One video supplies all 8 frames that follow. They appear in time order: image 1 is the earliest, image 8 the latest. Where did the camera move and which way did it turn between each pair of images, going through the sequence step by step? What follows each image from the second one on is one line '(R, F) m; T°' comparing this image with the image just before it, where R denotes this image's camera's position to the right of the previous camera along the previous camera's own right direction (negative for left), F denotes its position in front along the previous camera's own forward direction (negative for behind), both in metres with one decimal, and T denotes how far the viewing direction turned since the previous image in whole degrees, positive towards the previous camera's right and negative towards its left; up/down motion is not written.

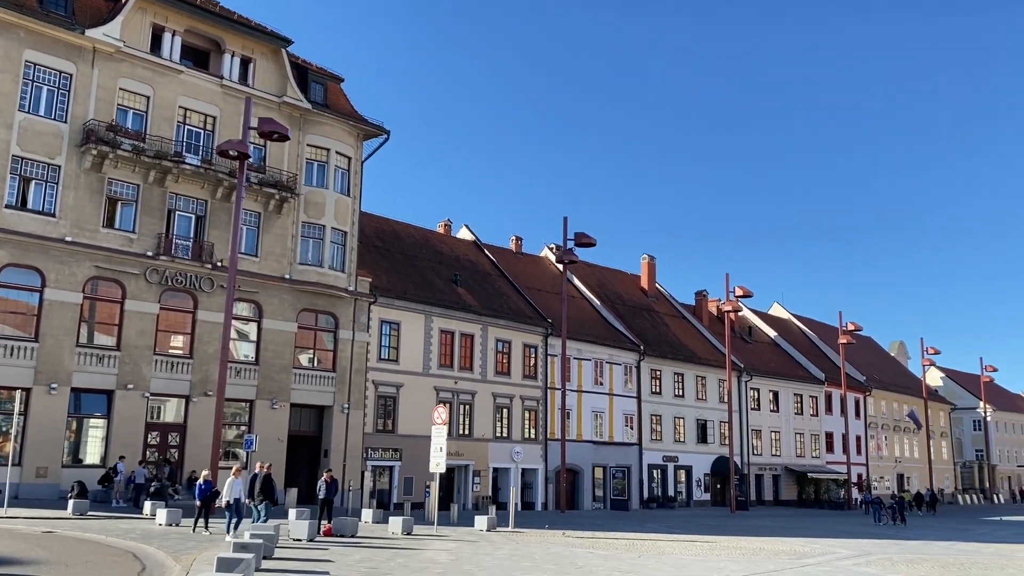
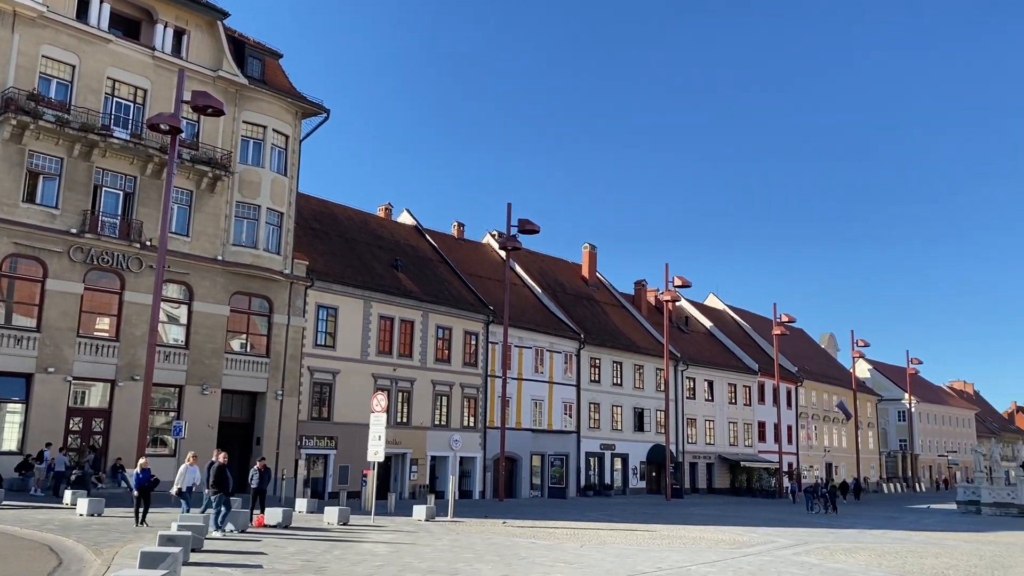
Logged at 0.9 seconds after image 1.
(-0.1, +0.5) m; +4°
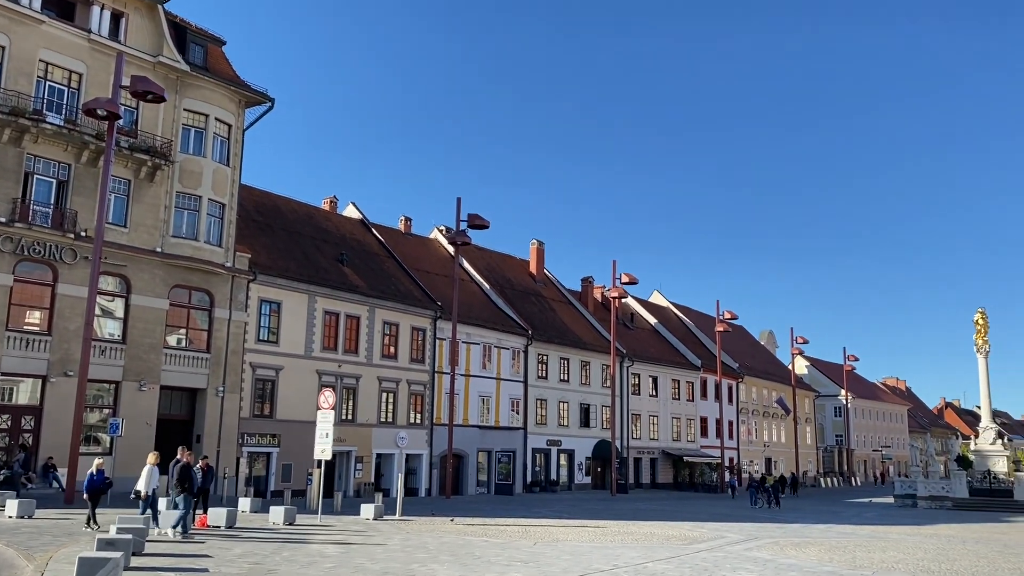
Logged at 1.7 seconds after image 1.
(-0.2, +0.3) m; +4°
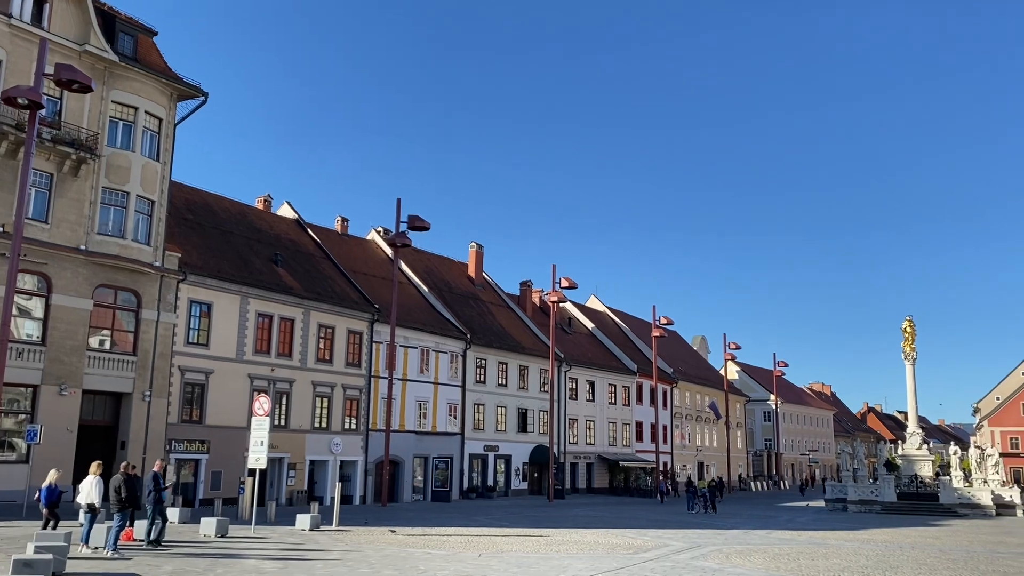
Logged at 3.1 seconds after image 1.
(-0.3, +0.5) m; +4°
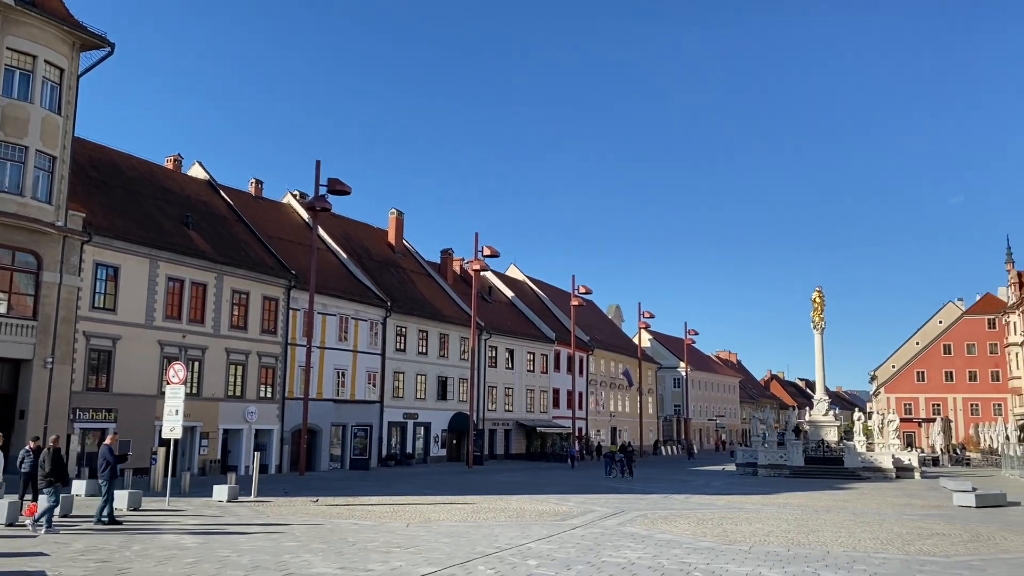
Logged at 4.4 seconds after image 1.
(-0.3, +0.4) m; +6°
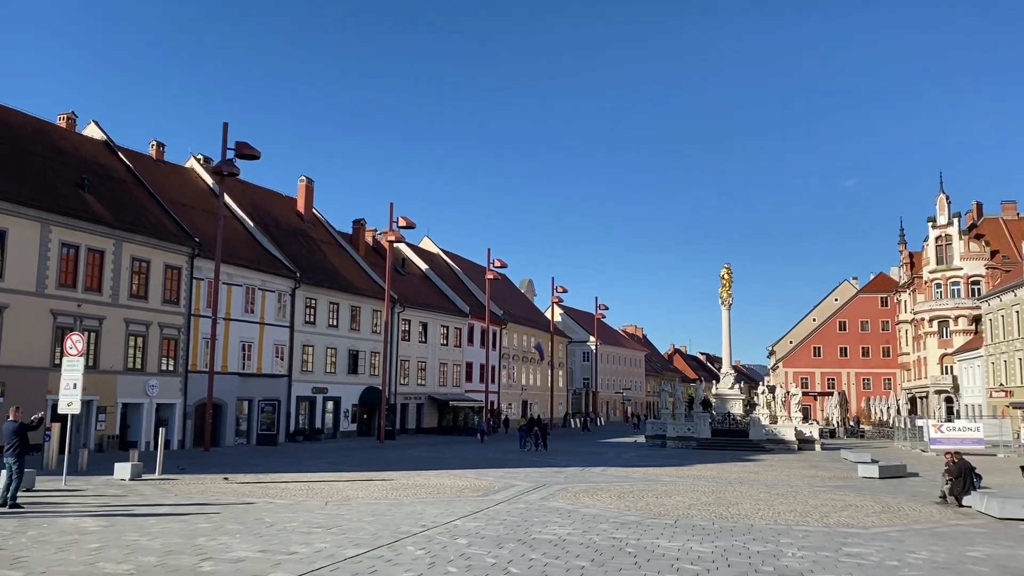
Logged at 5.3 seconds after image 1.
(-0.3, +0.5) m; +6°
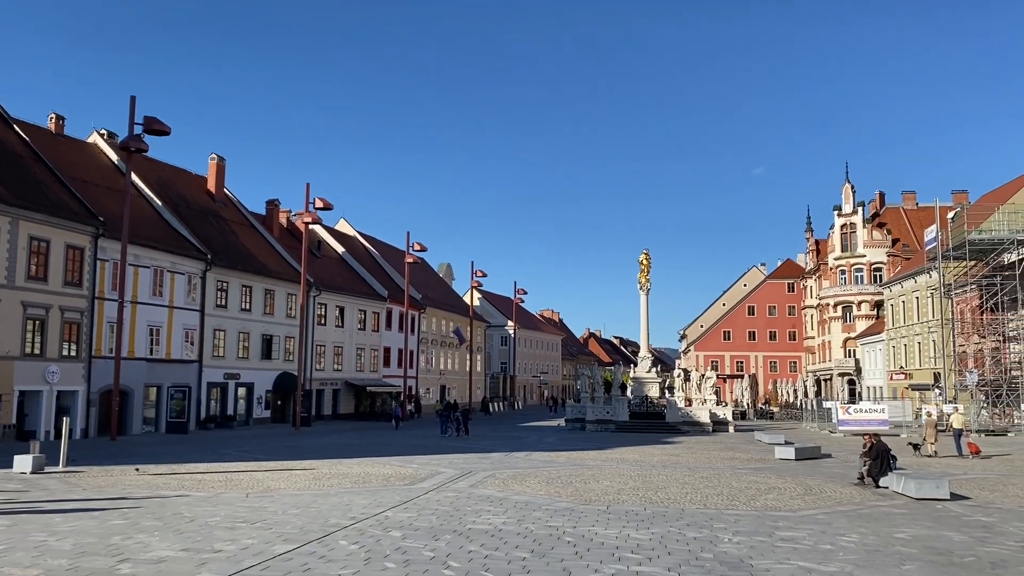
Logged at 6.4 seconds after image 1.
(-0.3, +0.4) m; +6°
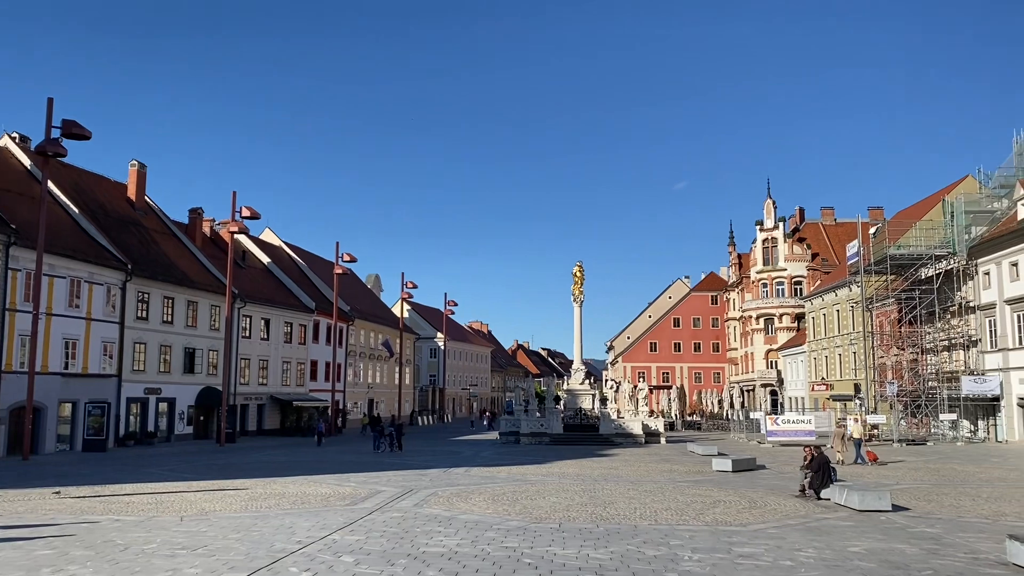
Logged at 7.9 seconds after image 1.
(-0.4, +0.3) m; +5°
